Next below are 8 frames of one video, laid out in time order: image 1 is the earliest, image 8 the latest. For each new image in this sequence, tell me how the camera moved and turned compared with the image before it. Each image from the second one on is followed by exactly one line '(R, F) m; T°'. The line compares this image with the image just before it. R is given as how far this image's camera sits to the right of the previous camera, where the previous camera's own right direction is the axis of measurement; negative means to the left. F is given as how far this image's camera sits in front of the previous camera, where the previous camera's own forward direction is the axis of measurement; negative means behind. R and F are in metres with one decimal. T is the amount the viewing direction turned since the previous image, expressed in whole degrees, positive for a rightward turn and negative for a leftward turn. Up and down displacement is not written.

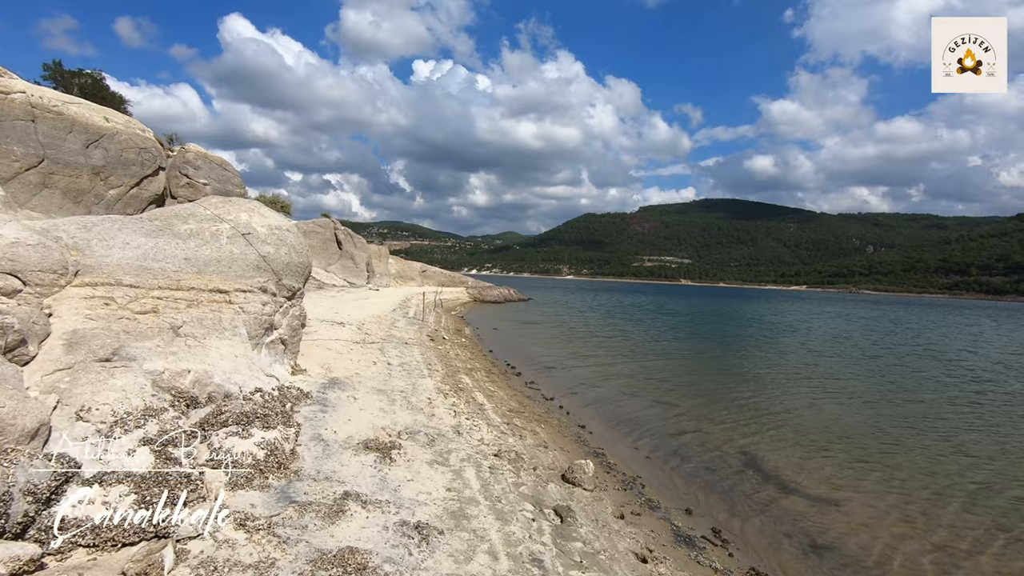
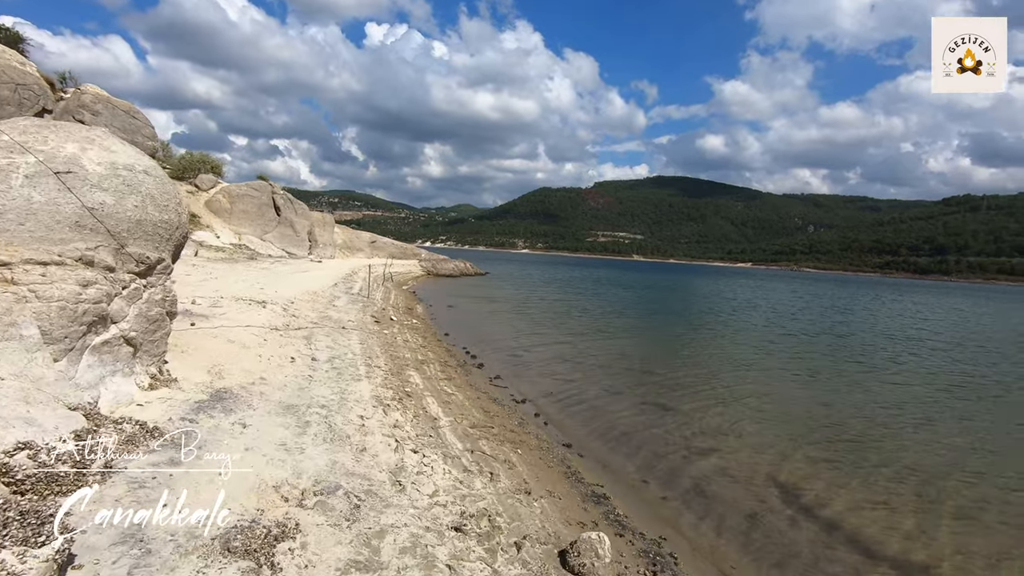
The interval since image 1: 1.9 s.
(-0.2, +2.7) m; +5°
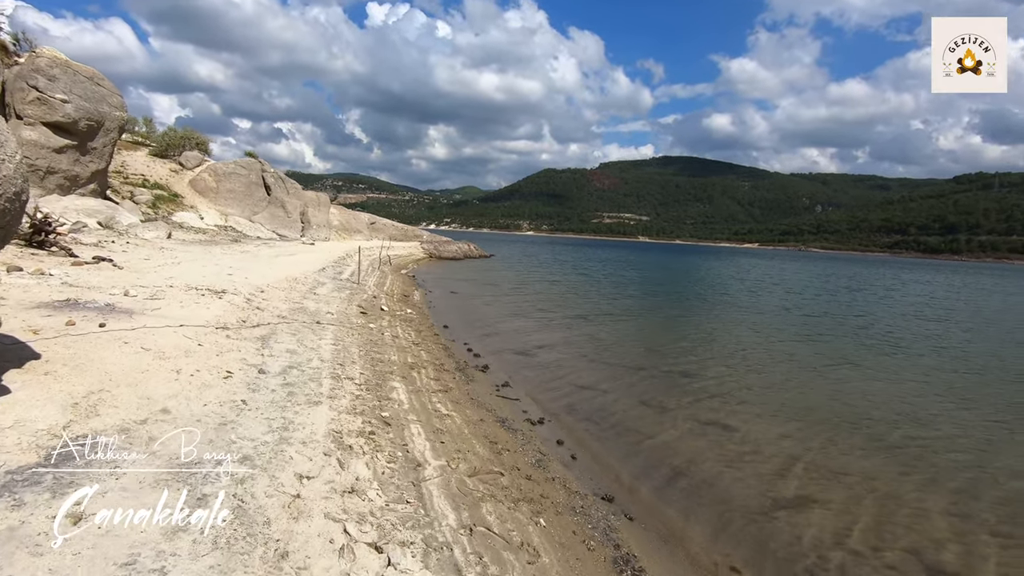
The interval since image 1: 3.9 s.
(-0.1, +2.5) m; -1°
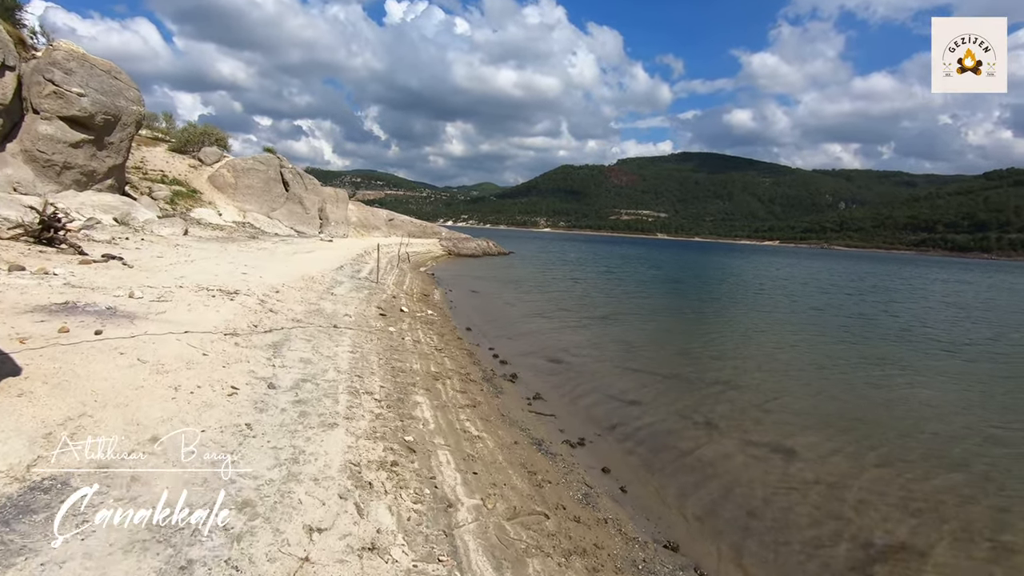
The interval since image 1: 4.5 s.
(-0.3, +0.9) m; -2°
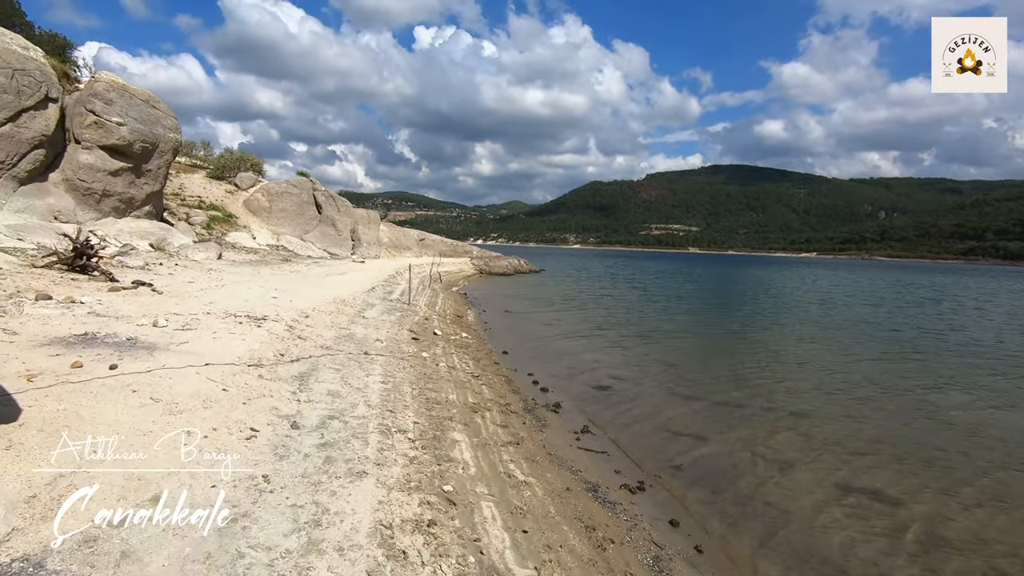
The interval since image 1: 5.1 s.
(-0.2, +0.7) m; -3°
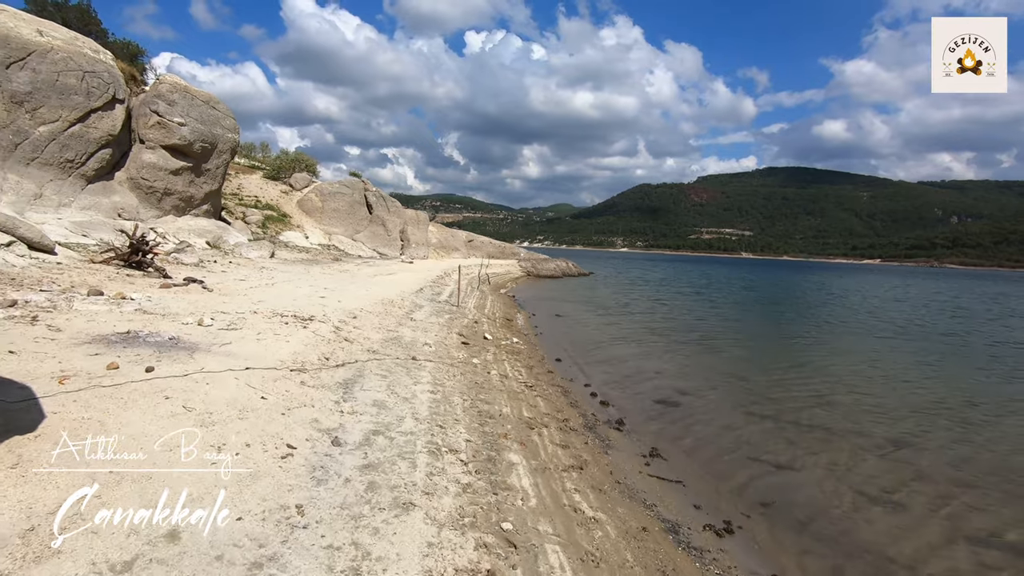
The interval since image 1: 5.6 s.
(-0.2, +0.7) m; -5°
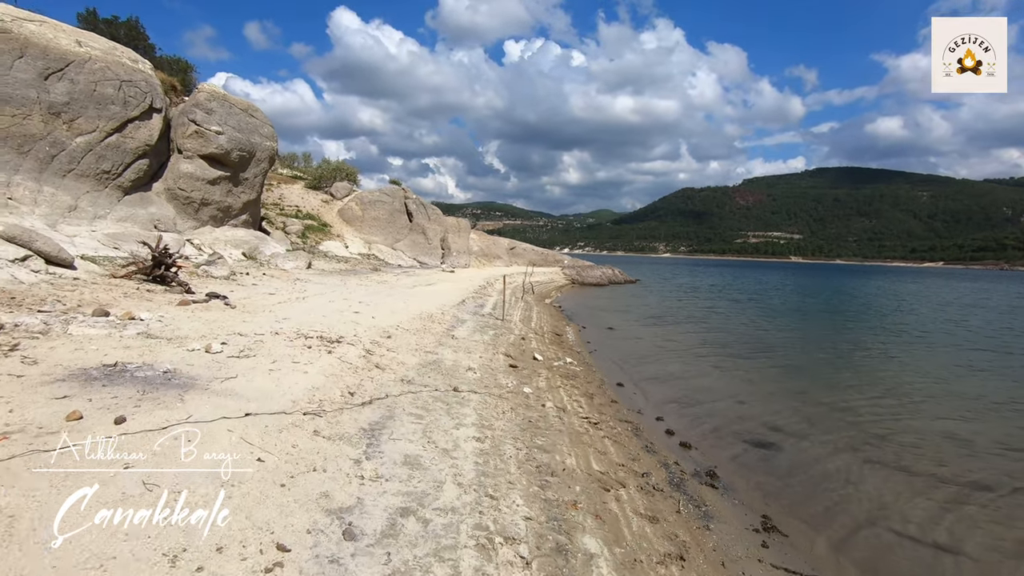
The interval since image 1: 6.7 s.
(-0.3, +1.5) m; -4°
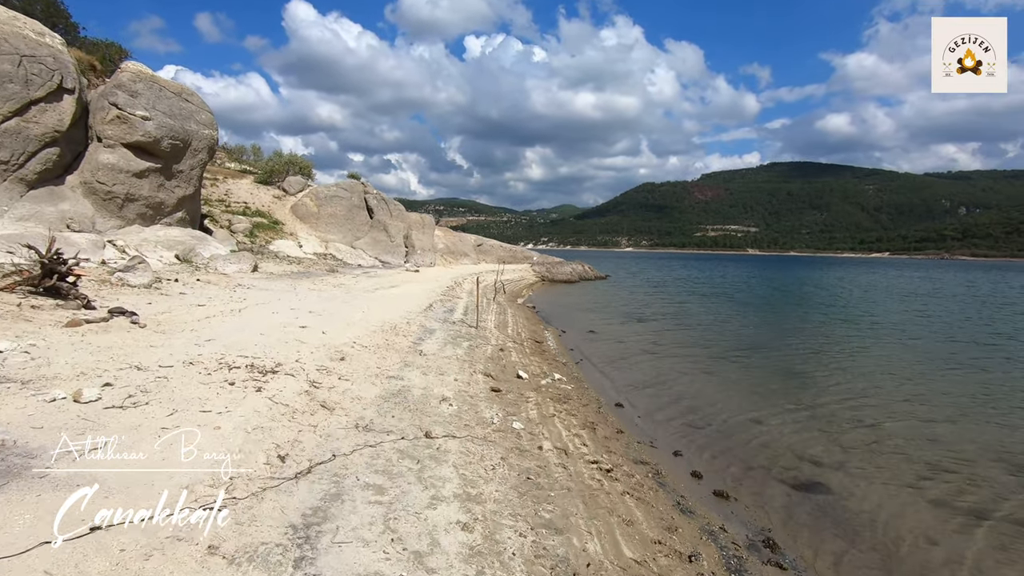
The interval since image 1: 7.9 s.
(-0.2, +1.8) m; +4°
